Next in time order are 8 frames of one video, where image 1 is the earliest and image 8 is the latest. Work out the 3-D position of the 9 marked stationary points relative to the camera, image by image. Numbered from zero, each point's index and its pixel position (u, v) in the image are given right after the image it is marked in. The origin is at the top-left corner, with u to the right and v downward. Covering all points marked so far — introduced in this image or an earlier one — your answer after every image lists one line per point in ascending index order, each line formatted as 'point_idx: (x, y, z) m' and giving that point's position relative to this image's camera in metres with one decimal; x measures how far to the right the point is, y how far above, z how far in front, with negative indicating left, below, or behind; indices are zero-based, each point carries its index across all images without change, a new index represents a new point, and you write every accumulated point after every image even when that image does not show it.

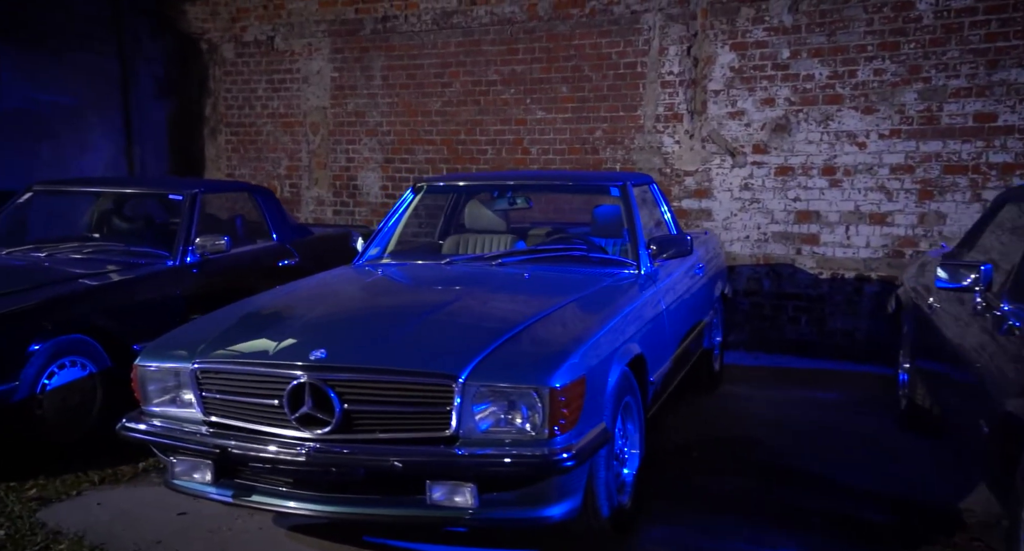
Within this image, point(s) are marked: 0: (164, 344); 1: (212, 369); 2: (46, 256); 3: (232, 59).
0: (-1.2, -0.3, +3.3) m
1: (-1.0, -0.3, +3.1) m
2: (-2.8, +0.1, +5.4) m
3: (-3.3, +2.6, +10.5) m
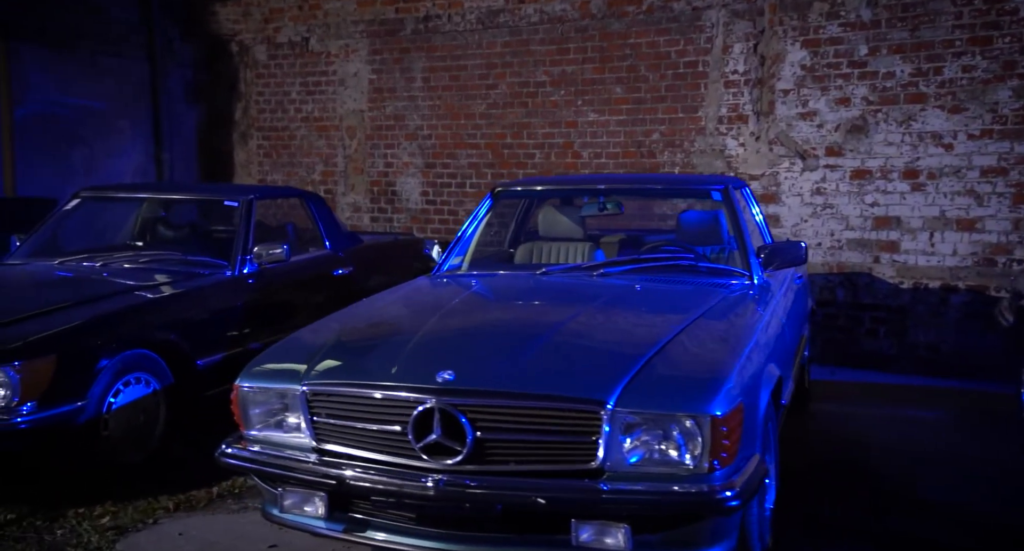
0: (-0.8, -0.3, +3.0) m
1: (-0.6, -0.4, +2.8) m
2: (-2.3, +0.1, +5.2) m
3: (-2.9, +2.5, +10.3) m
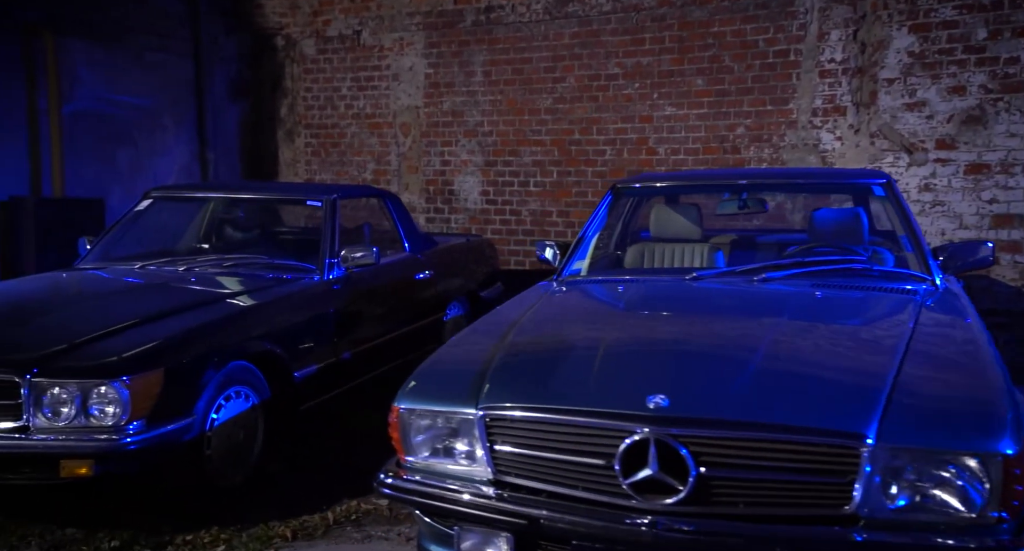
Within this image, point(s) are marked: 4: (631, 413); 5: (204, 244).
0: (-0.2, -0.3, +2.6) m
1: (0.0, -0.4, +2.4) m
2: (-1.7, 0.0, +4.8) m
3: (-2.2, +2.5, +9.9) m
4: (+0.3, -0.3, +2.2) m
5: (-2.0, +0.2, +5.8) m
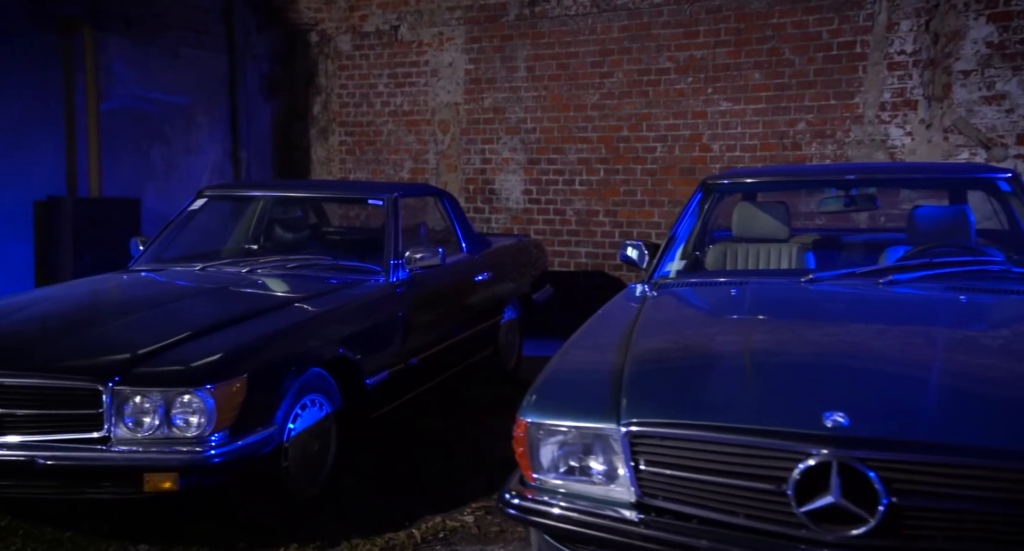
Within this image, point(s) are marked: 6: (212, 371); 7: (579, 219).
0: (+0.1, -0.3, +2.4) m
1: (+0.3, -0.4, +2.1) m
2: (-1.3, 0.0, +4.6) m
3: (-1.8, +2.5, +9.7) m
4: (+0.7, -0.4, +2.0) m
5: (-1.7, +0.2, +5.6) m
6: (-1.1, -0.3, +3.2) m
7: (+0.6, +0.5, +8.3) m
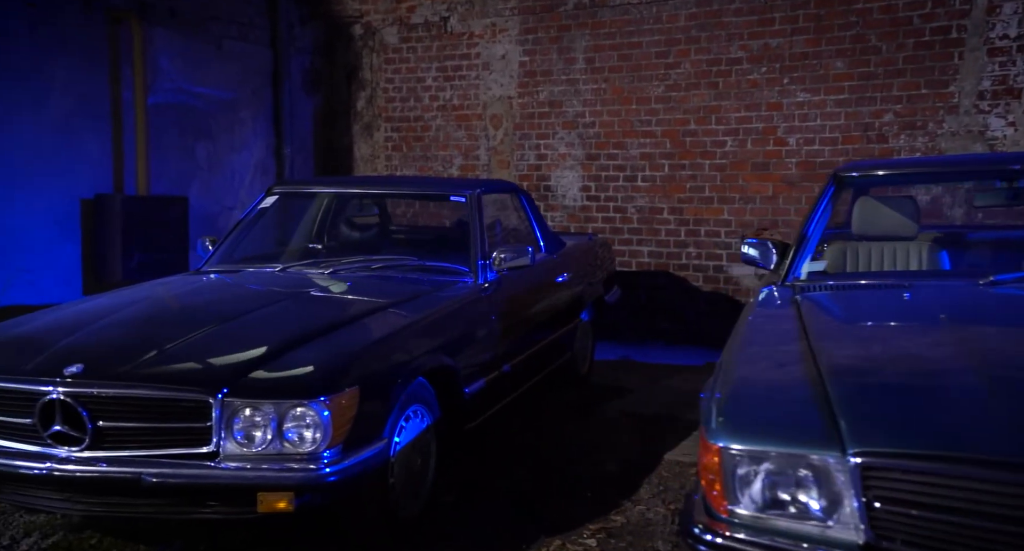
0: (+0.6, -0.3, +2.1) m
1: (+0.8, -0.4, +1.8) m
2: (-0.9, 0.0, +4.3) m
3: (-1.2, +2.4, +9.4) m
4: (+1.1, -0.4, +1.6) m
5: (-1.2, +0.2, +5.3) m
6: (-0.6, -0.3, +2.9) m
7: (+1.2, +0.5, +8.0) m
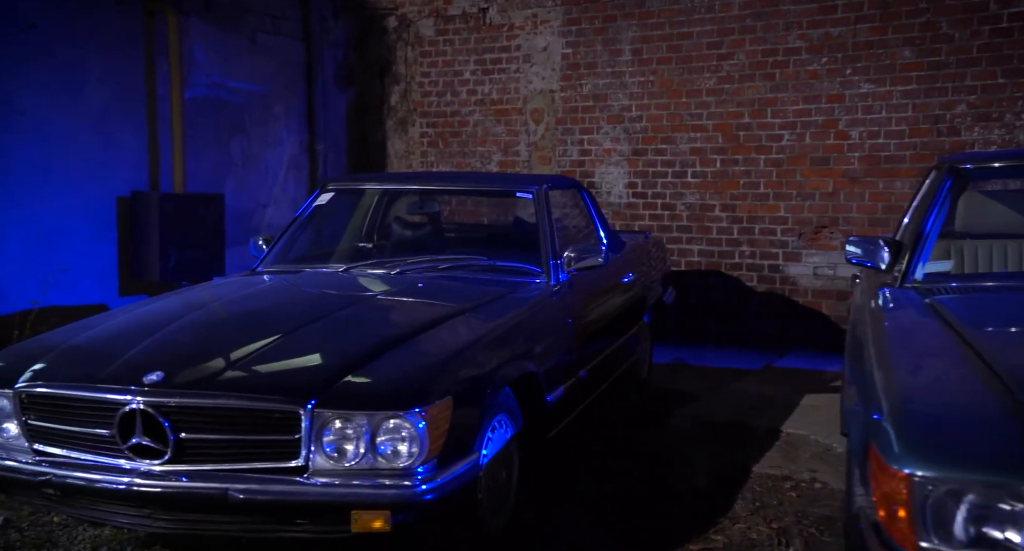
0: (+0.9, -0.3, +1.8) m
1: (+1.1, -0.4, +1.5) m
2: (-0.5, 0.0, +4.0) m
3: (-0.8, +2.5, +9.1) m
4: (+1.4, -0.4, +1.4) m
5: (-0.8, +0.2, +5.0) m
6: (-0.3, -0.4, +2.6) m
7: (+1.6, +0.5, +7.7) m
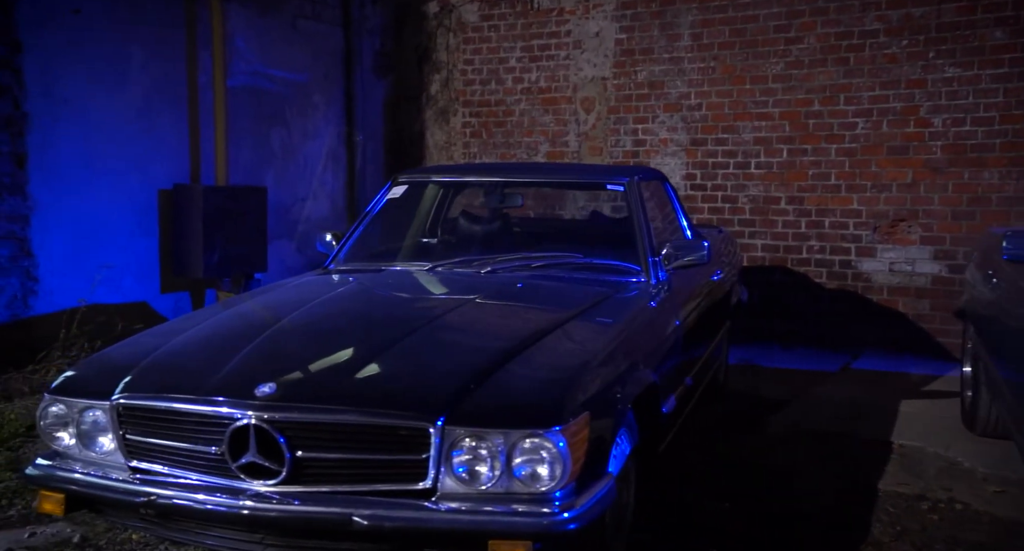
0: (+1.3, -0.4, +1.4) m
1: (+1.5, -0.4, +1.2) m
2: (-0.1, 0.0, +3.7) m
3: (-0.4, +2.5, +8.8) m
4: (+1.8, -0.4, +1.0) m
5: (-0.4, +0.2, +4.7) m
6: (+0.1, -0.4, +2.3) m
7: (+2.0, +0.6, +7.3) m
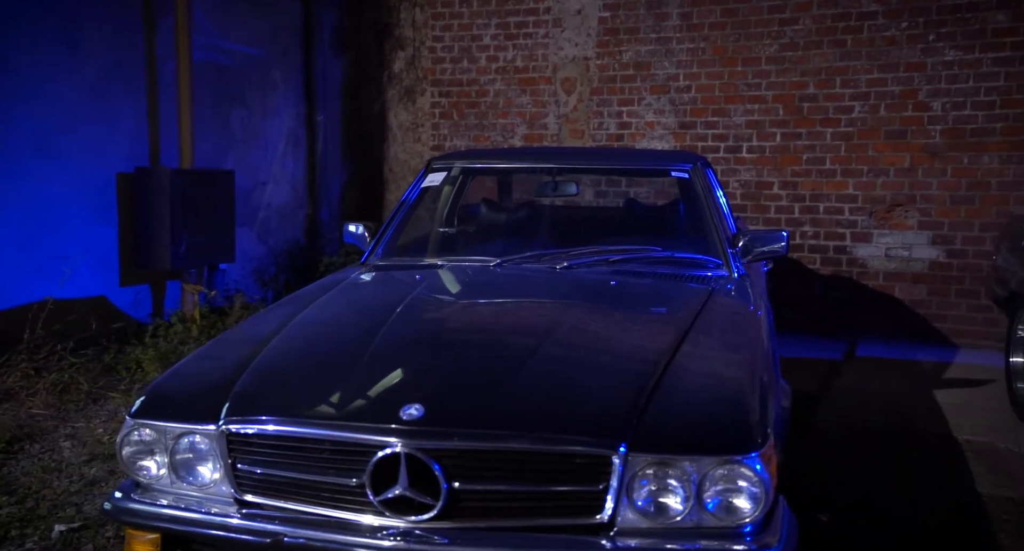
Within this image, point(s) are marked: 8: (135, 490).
0: (+1.8, -0.4, +1.3) m
1: (+2.1, -0.4, +1.0) m
2: (+0.2, 0.0, +3.3) m
3: (-0.6, +2.6, +8.3) m
4: (+2.4, -0.4, +0.9) m
5: (-0.2, +0.2, +4.3) m
6: (+0.6, -0.4, +2.0) m
7: (+1.9, +0.7, +7.2) m
8: (-1.0, -0.6, +2.3) m
